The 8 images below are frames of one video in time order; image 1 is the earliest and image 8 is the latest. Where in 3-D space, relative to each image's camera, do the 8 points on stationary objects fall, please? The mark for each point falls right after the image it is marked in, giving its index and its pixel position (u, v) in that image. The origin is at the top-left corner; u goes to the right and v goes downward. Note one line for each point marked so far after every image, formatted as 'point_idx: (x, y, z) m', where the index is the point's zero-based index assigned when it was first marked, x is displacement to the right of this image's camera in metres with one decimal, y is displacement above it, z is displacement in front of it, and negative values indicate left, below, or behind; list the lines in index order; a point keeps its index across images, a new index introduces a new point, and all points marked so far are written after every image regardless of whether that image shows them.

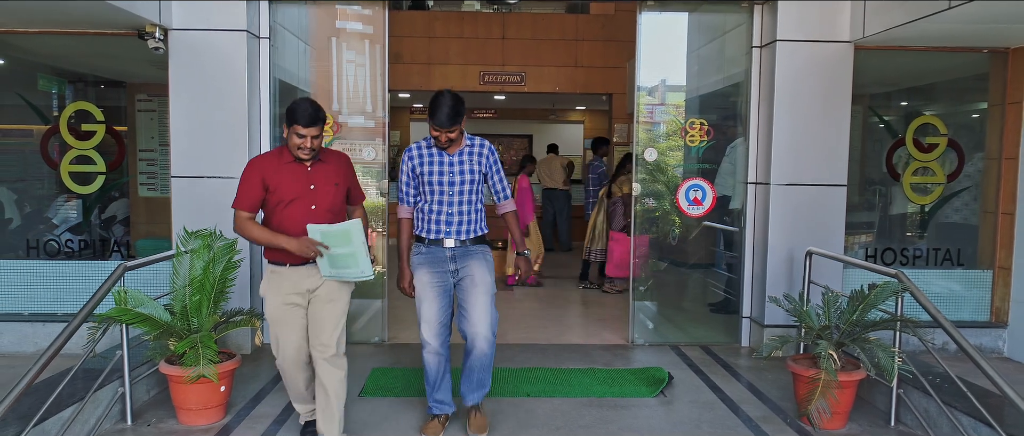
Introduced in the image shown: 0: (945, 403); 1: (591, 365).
0: (+1.9, -0.8, +3.1) m
1: (+0.5, -0.9, +4.4) m
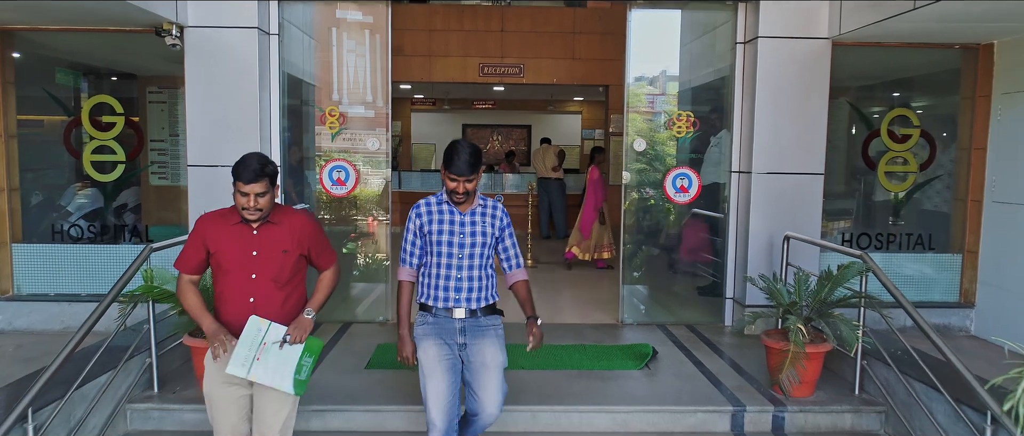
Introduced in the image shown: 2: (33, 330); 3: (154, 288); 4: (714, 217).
0: (+1.9, -0.8, +3.4) m
1: (+0.5, -0.8, +4.7) m
2: (-3.3, -0.8, +4.9) m
3: (-1.7, -0.3, +3.4) m
4: (+1.5, 0.0, +5.2) m
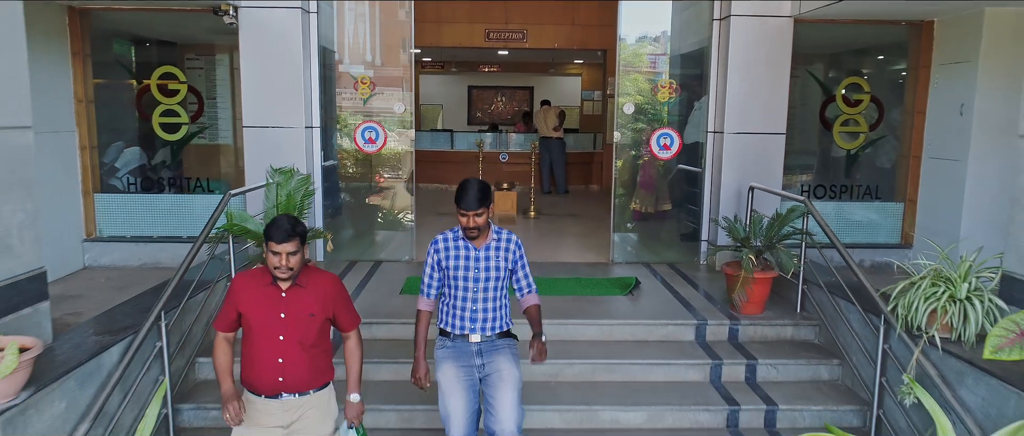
0: (+2.0, -0.5, +4.3) m
1: (+0.5, -0.5, +5.6) m
2: (-3.3, -0.4, +5.8) m
3: (-1.7, 0.0, +4.3) m
4: (+1.6, +0.4, +6.1) m
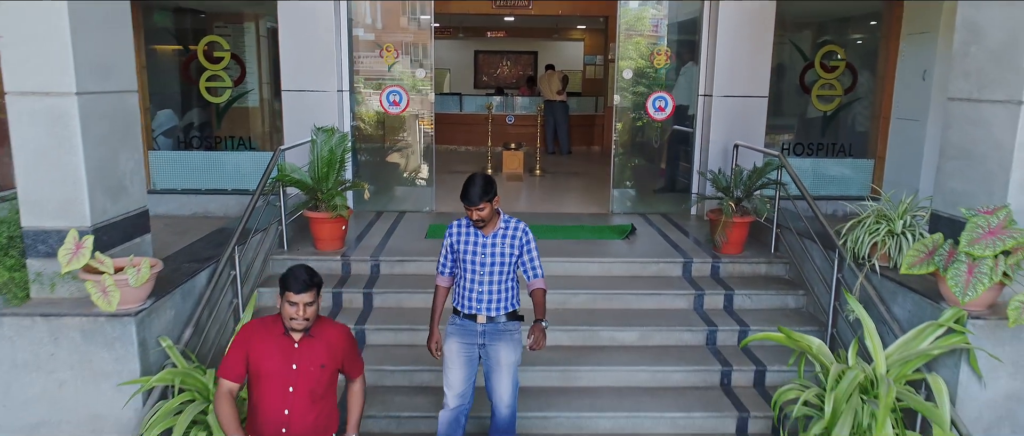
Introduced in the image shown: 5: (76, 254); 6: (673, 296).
0: (+2.1, -0.1, +5.0) m
1: (+0.6, -0.1, +6.3) m
2: (-3.2, 0.0, +6.5) m
3: (-1.6, +0.3, +5.0) m
4: (+1.6, +0.8, +6.7) m
5: (-1.9, -0.1, +3.1) m
6: (+1.1, -0.5, +4.9) m
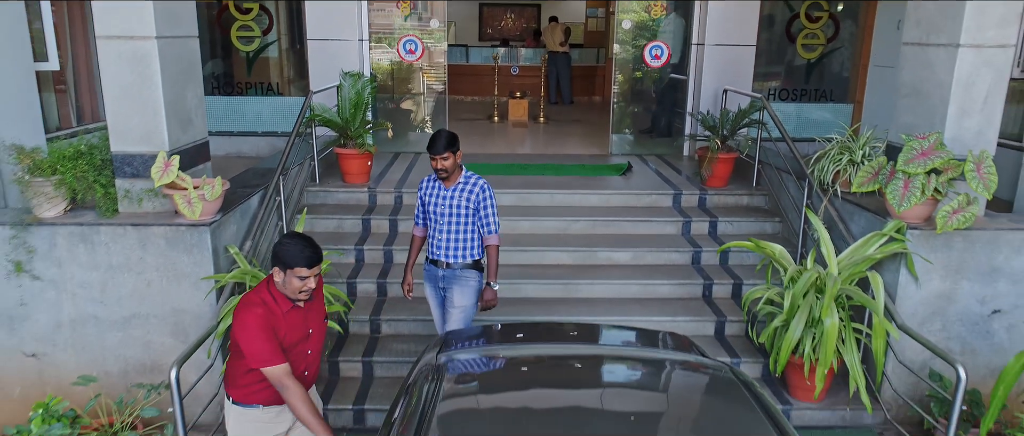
0: (+2.1, +0.4, +5.6) m
1: (+0.7, +0.5, +6.9) m
2: (-3.1, +0.6, +7.1) m
3: (-1.5, +0.8, +5.5) m
4: (+1.7, +1.4, +7.3) m
5: (-1.8, +0.3, +3.7) m
6: (+1.2, 0.0, +5.5) m
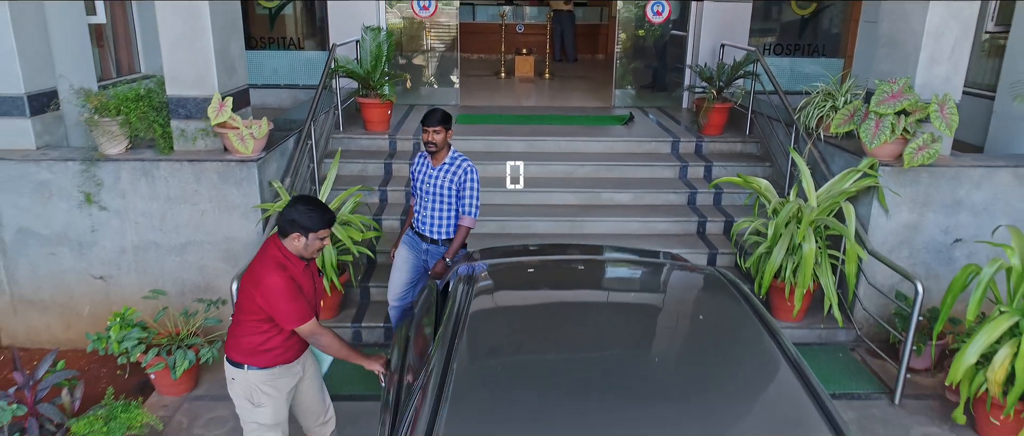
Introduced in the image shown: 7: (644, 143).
0: (+2.2, +0.9, +6.1) m
1: (+0.8, +1.1, +7.3) m
2: (-3.0, +1.2, +7.5) m
3: (-1.4, +1.3, +6.0) m
4: (+1.8, +2.0, +7.6) m
5: (-1.7, +0.6, +4.1) m
6: (+1.3, +0.4, +6.0) m
7: (+1.2, +0.7, +6.3) m
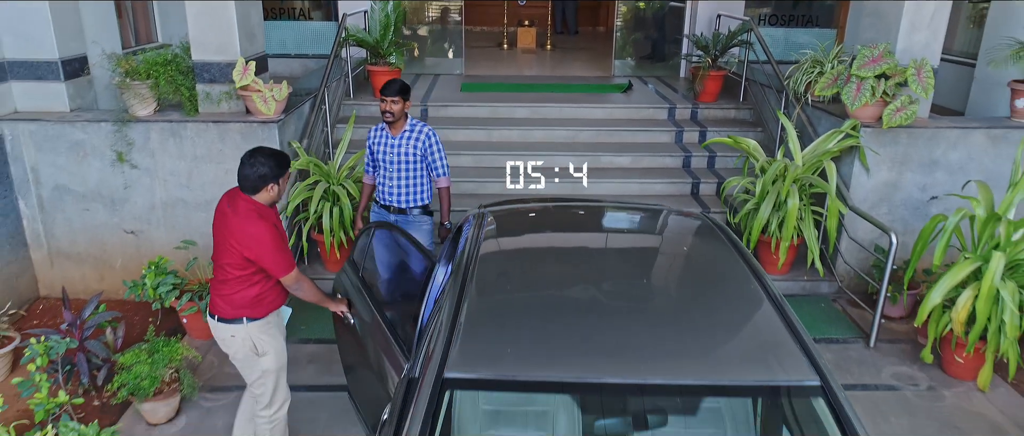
0: (+2.2, +1.2, +6.3) m
1: (+0.8, +1.4, +7.6) m
2: (-3.0, +1.6, +7.8) m
3: (-1.4, +1.6, +6.2) m
4: (+1.8, +2.4, +7.9) m
5: (-1.7, +0.9, +4.4) m
6: (+1.3, +0.8, +6.3) m
7: (+1.2, +1.0, +6.5) m
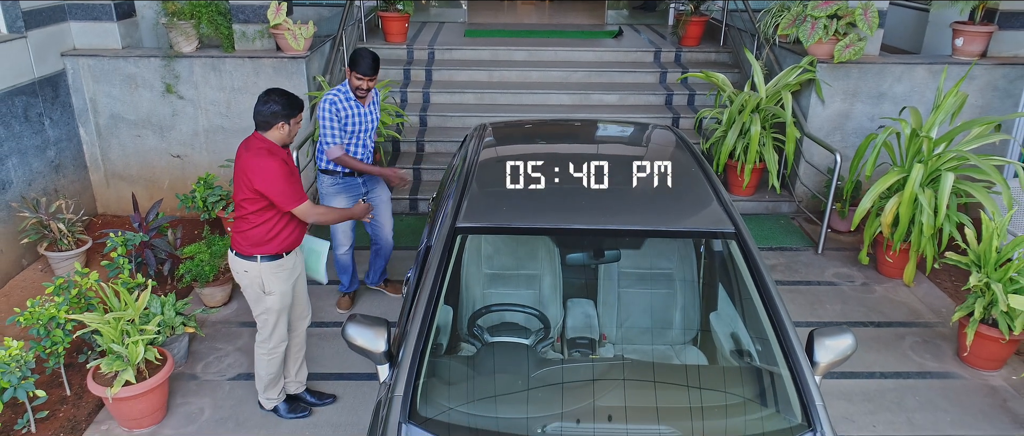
0: (+2.2, +1.9, +6.9) m
1: (+0.8, +2.2, +8.1) m
2: (-3.0, +2.3, +8.4) m
3: (-1.4, +2.3, +6.8) m
4: (+1.8, +3.1, +8.4) m
5: (-1.7, +1.5, +5.0) m
6: (+1.3, +1.4, +6.9) m
7: (+1.2, +1.7, +7.1) m
